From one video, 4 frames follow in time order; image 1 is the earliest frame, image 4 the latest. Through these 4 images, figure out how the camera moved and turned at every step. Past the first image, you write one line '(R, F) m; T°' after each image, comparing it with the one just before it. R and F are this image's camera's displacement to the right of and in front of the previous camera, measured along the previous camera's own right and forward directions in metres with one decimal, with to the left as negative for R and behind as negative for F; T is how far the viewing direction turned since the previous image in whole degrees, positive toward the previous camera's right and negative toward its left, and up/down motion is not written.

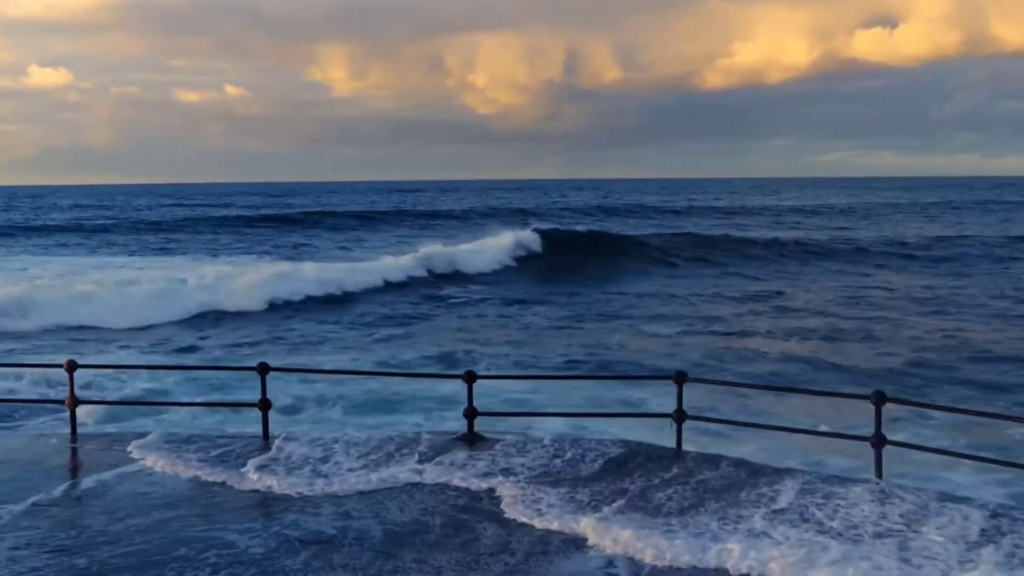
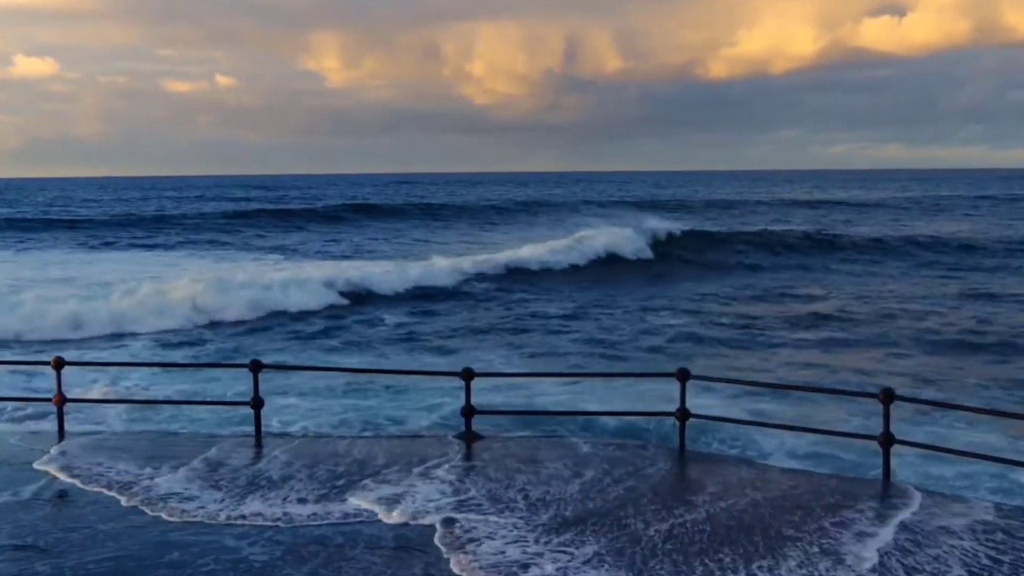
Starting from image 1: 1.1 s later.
(-1.2, +0.6) m; +19°
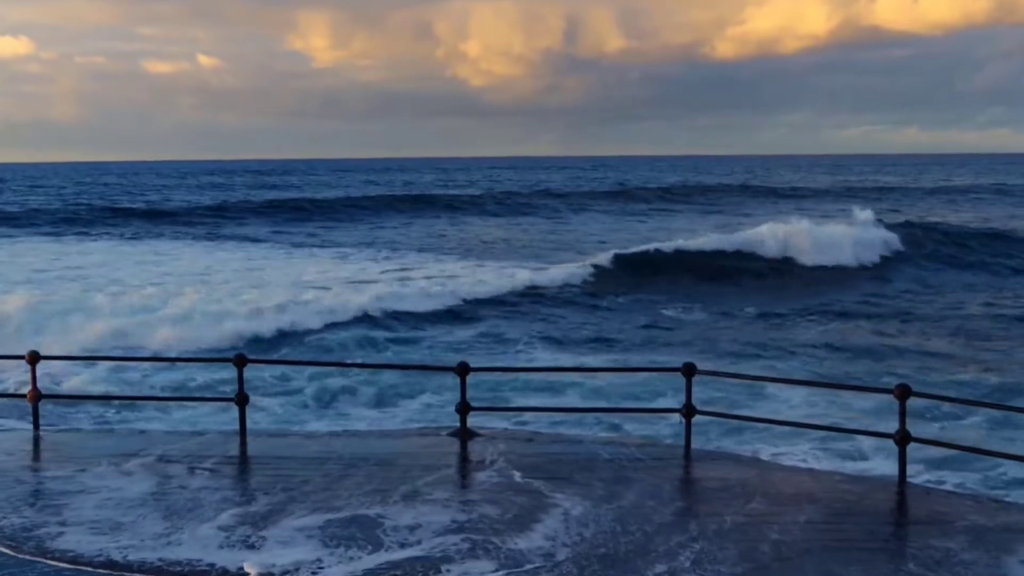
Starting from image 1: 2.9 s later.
(0.0, +0.4) m; 0°
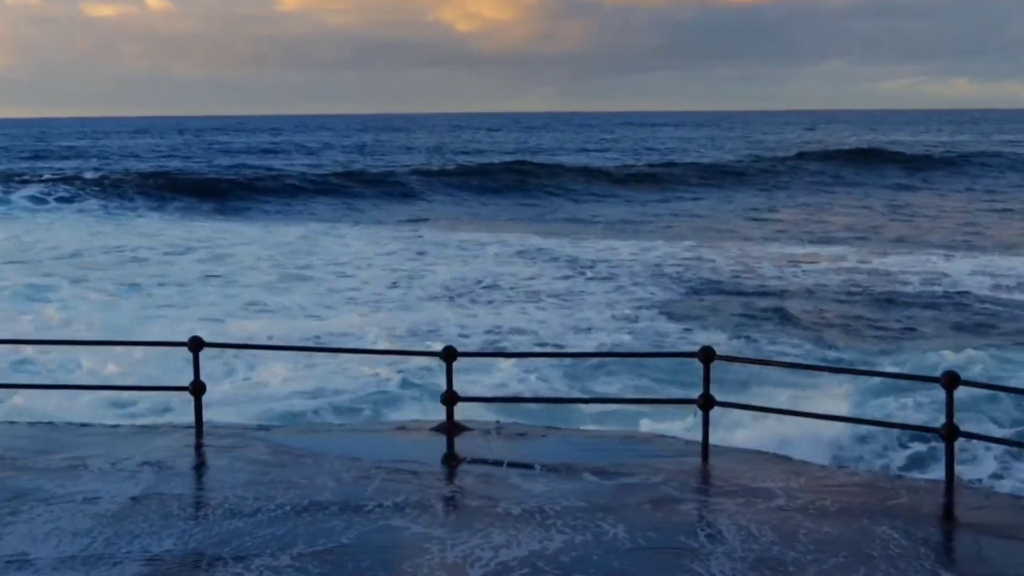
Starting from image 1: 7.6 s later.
(-0.1, +1.0) m; +1°
